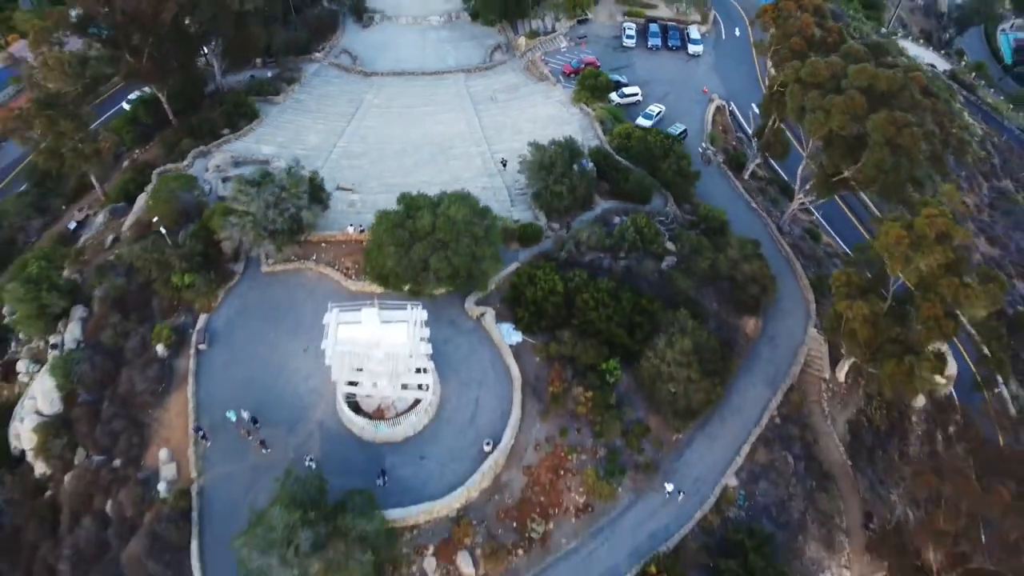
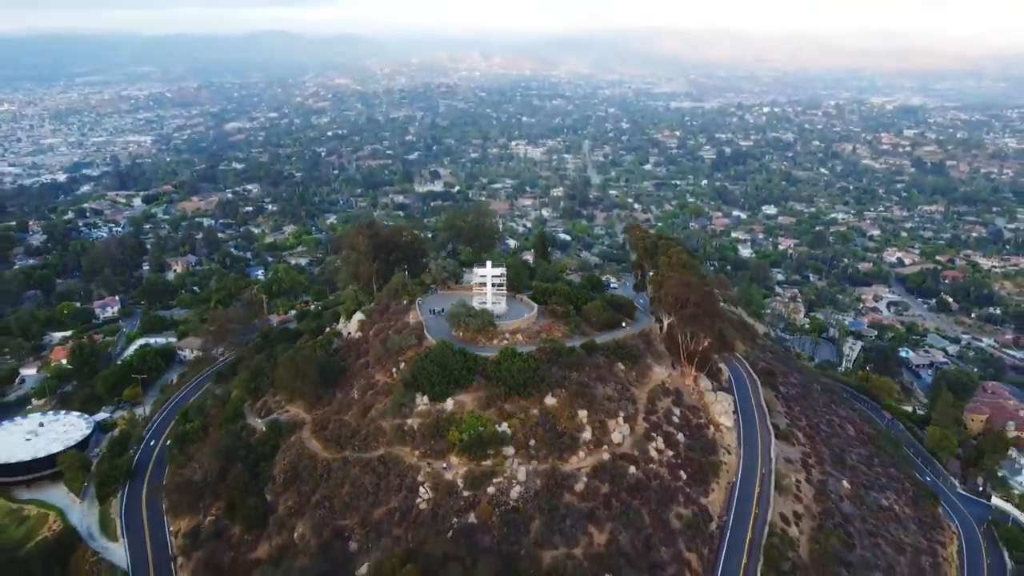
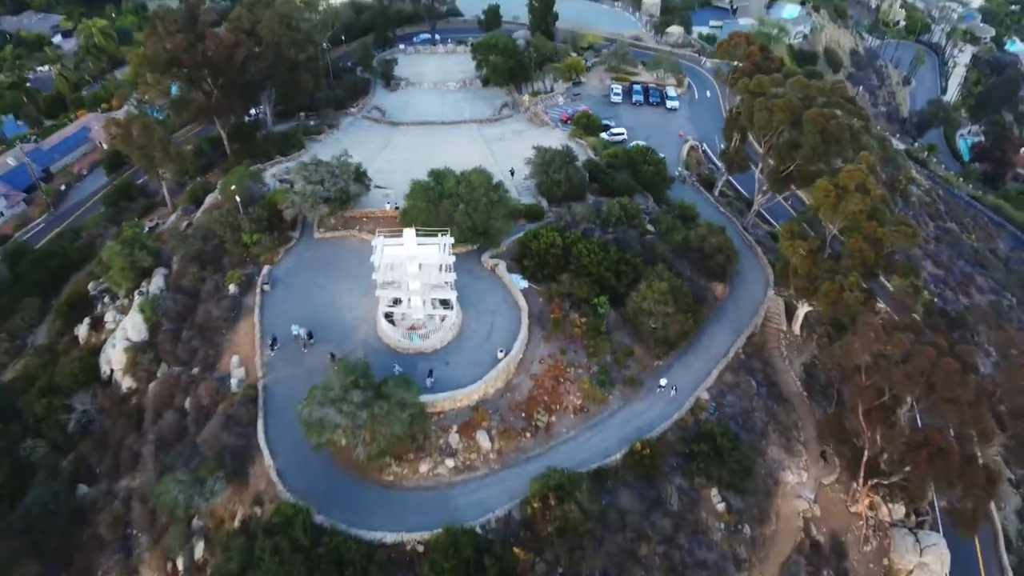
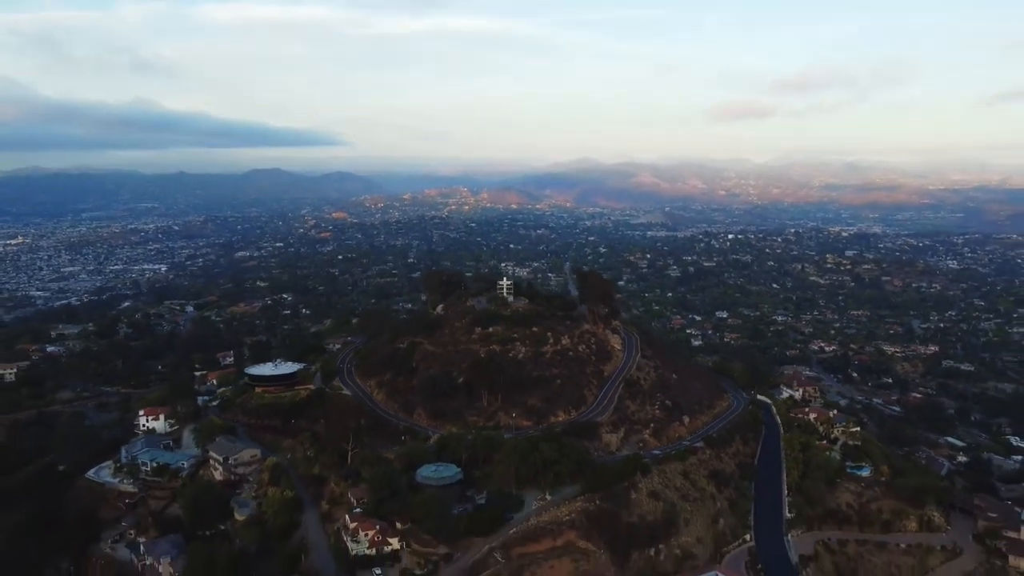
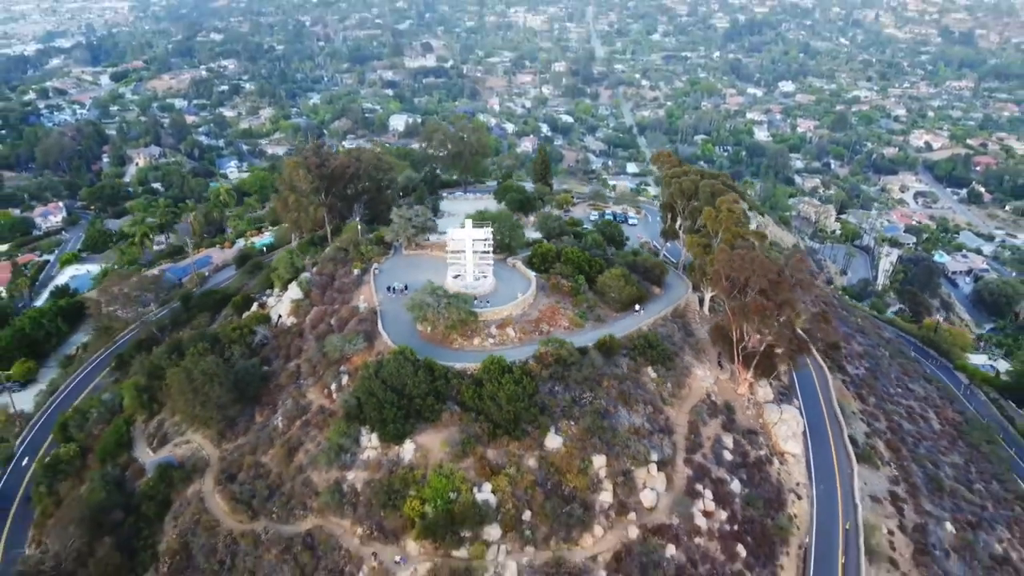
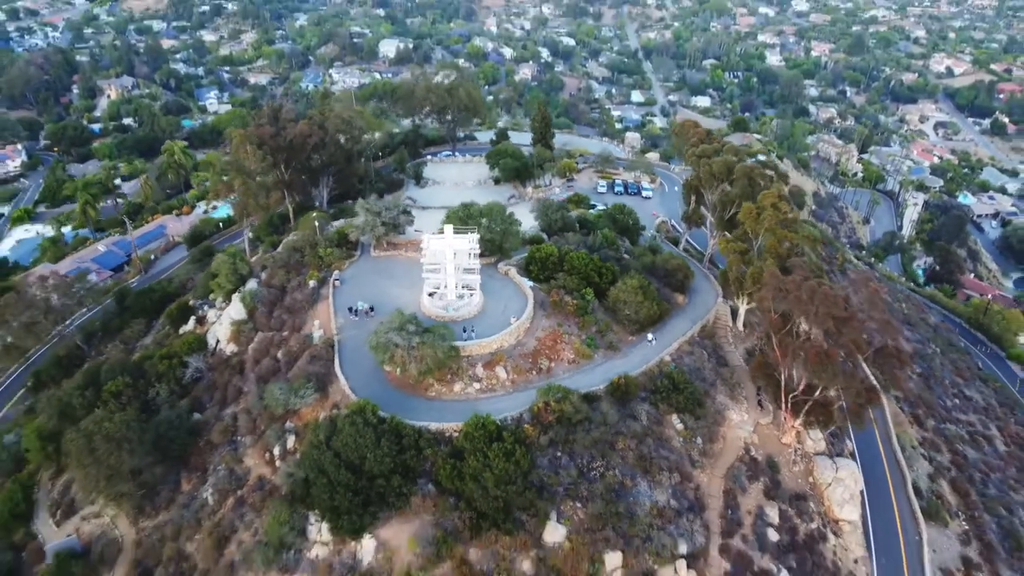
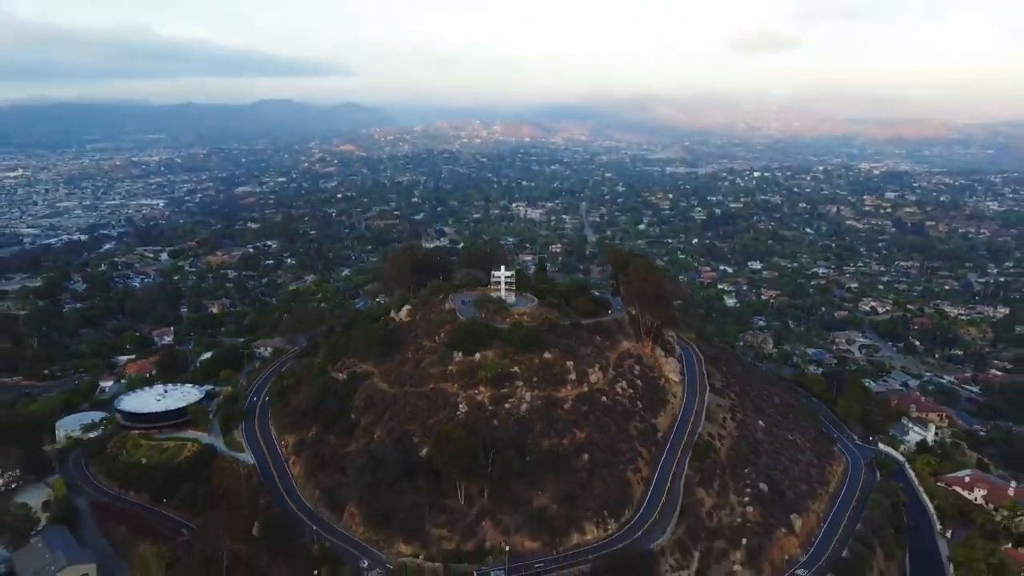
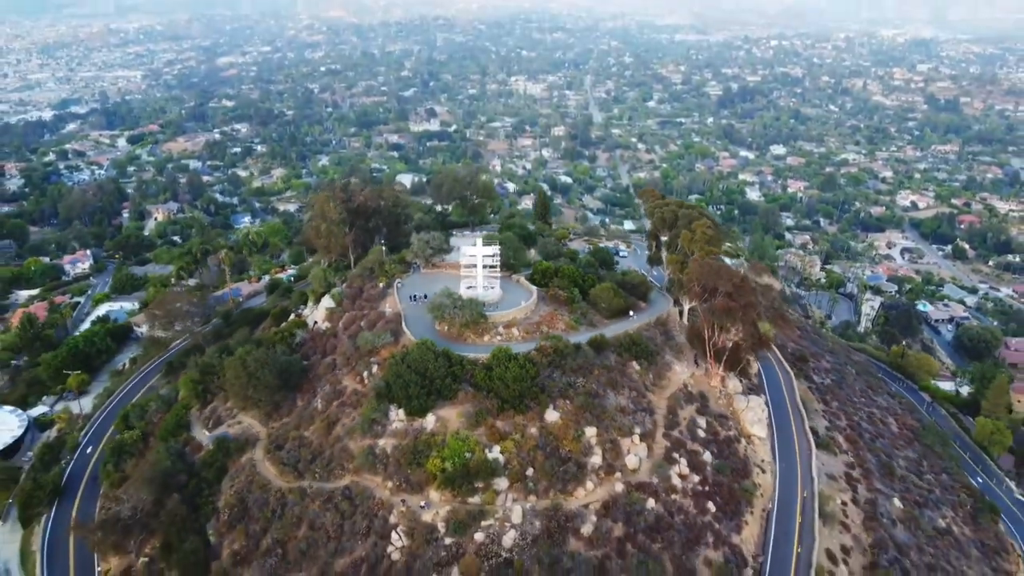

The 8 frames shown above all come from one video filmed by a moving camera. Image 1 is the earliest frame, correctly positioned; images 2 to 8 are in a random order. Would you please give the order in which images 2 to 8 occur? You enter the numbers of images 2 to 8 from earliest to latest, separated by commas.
3, 6, 5, 8, 2, 7, 4
